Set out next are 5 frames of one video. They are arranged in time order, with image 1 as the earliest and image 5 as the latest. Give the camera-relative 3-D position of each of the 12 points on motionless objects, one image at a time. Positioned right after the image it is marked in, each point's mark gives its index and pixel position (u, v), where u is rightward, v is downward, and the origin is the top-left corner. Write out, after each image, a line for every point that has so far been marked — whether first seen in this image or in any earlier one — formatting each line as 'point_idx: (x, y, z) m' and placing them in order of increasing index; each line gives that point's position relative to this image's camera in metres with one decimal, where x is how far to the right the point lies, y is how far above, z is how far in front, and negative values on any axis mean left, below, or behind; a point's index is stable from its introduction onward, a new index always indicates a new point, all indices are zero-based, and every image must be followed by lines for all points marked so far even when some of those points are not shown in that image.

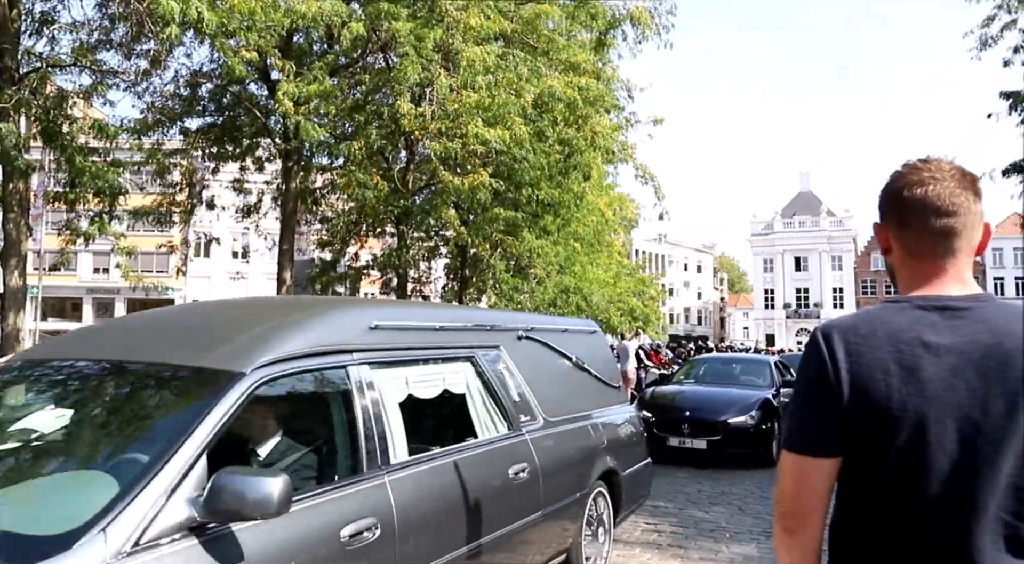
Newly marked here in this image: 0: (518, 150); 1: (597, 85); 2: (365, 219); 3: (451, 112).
0: (0.0, +2.3, +13.8) m
1: (+1.7, +3.8, +15.2) m
2: (-3.6, +1.6, +18.9) m
3: (-1.1, +2.8, +12.7) m
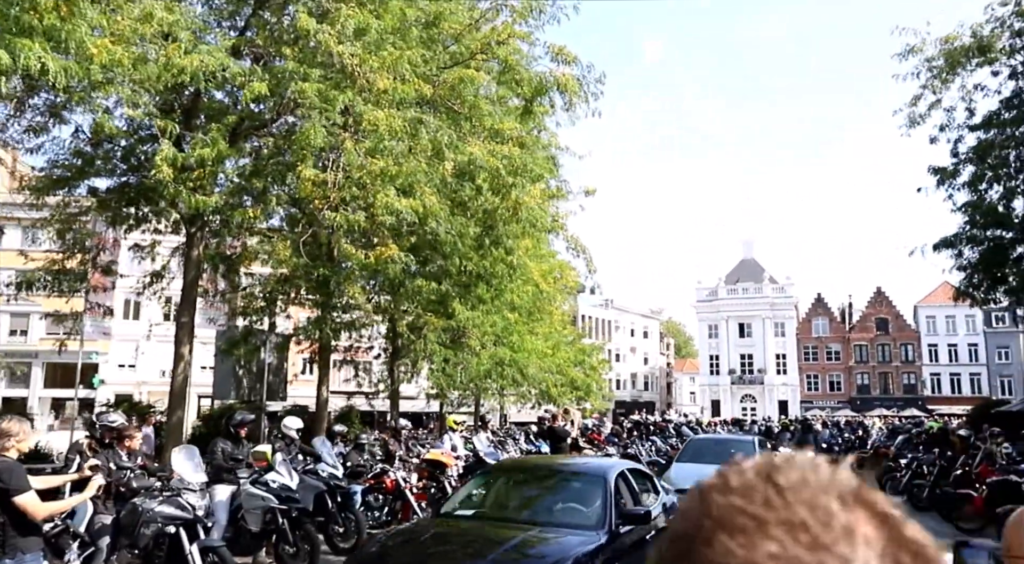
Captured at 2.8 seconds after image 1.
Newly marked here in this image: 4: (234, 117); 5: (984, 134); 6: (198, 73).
0: (-1.3, +1.0, +12.9) m
1: (+0.2, +2.4, +14.5) m
2: (-5.3, -0.1, +17.7) m
3: (-2.4, +1.6, +11.8) m
4: (-4.5, +2.7, +12.6) m
5: (+9.8, +3.1, +16.0) m
6: (-4.4, +3.0, +10.9) m
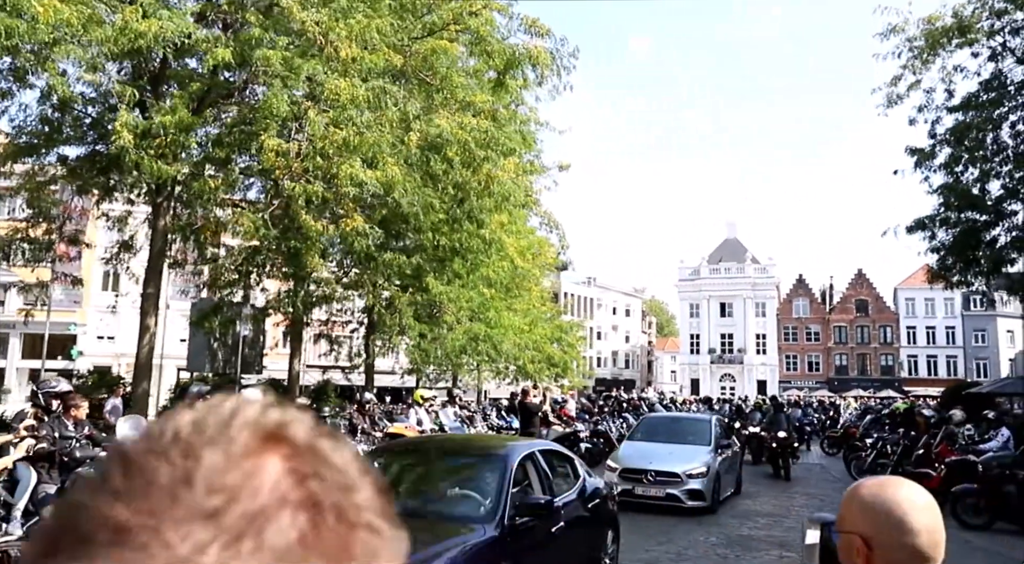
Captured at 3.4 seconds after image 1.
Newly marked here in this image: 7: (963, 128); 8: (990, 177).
0: (-1.9, +1.5, +12.8) m
1: (-0.4, +2.9, +14.4) m
2: (-5.9, +0.5, +17.5) m
3: (-2.9, +2.0, +11.7) m
4: (-5.0, +3.2, +12.4) m
5: (+9.2, +3.4, +16.0) m
6: (-4.9, +3.4, +10.7) m
7: (+9.2, +3.1, +15.7) m
8: (+9.6, +2.1, +15.6) m
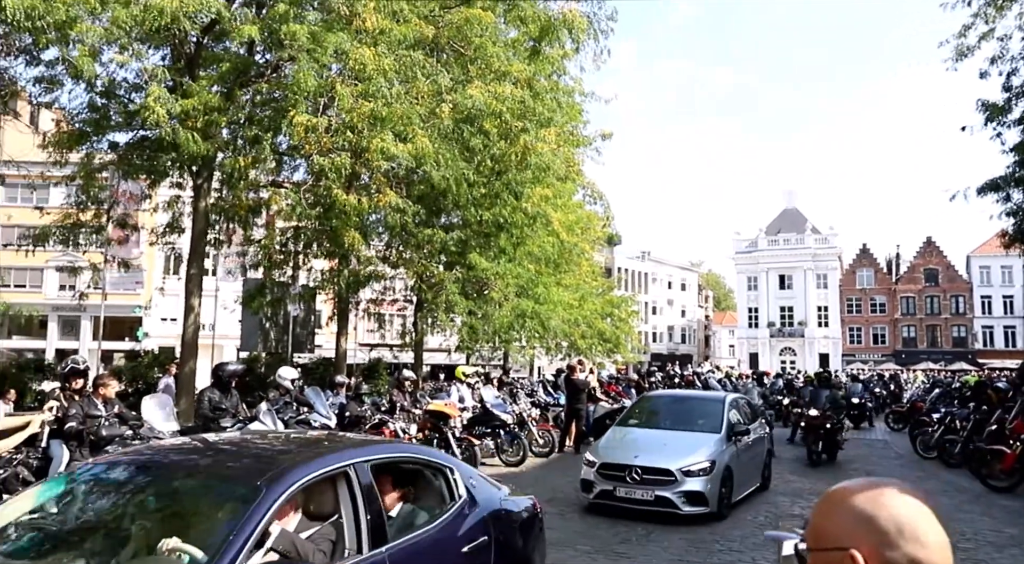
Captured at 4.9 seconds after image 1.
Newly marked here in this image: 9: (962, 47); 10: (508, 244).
0: (-1.3, +1.9, +12.5) m
1: (+0.3, +3.3, +14.0) m
2: (-5.0, +1.0, +17.6) m
3: (-2.4, +2.3, +11.4) m
4: (-4.5, +3.5, +12.3) m
5: (+10.0, +4.1, +14.8) m
6: (-4.5, +3.7, +10.6) m
7: (+9.9, +3.8, +14.6) m
8: (+10.4, +2.8, +14.5) m
9: (+9.1, +4.8, +15.8) m
10: (-0.2, +0.9, +19.2) m
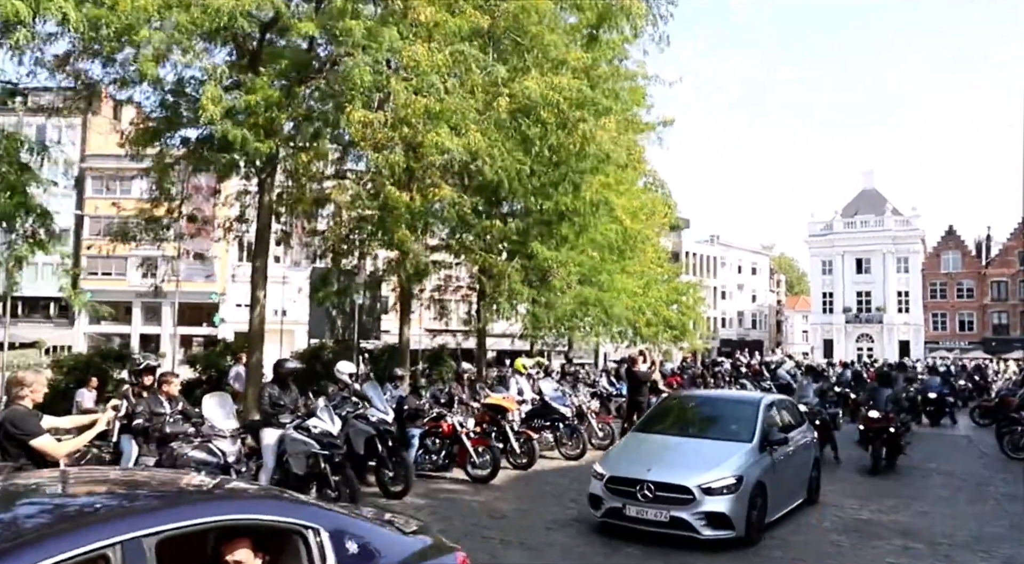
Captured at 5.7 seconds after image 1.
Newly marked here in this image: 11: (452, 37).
0: (-0.4, +2.0, +12.4) m
1: (+1.4, +3.5, +13.7) m
2: (-3.6, +1.2, +17.8) m
3: (-1.6, +2.4, +11.4) m
4: (-3.6, +3.6, +12.5) m
5: (+11.0, +4.3, +13.7) m
6: (-3.7, +3.7, +10.8) m
7: (+10.9, +4.0, +13.4) m
8: (+11.4, +3.0, +13.3) m
9: (+10.2, +5.0, +14.7) m
10: (+1.3, +1.1, +19.0) m
11: (-1.0, +3.8, +11.9) m
